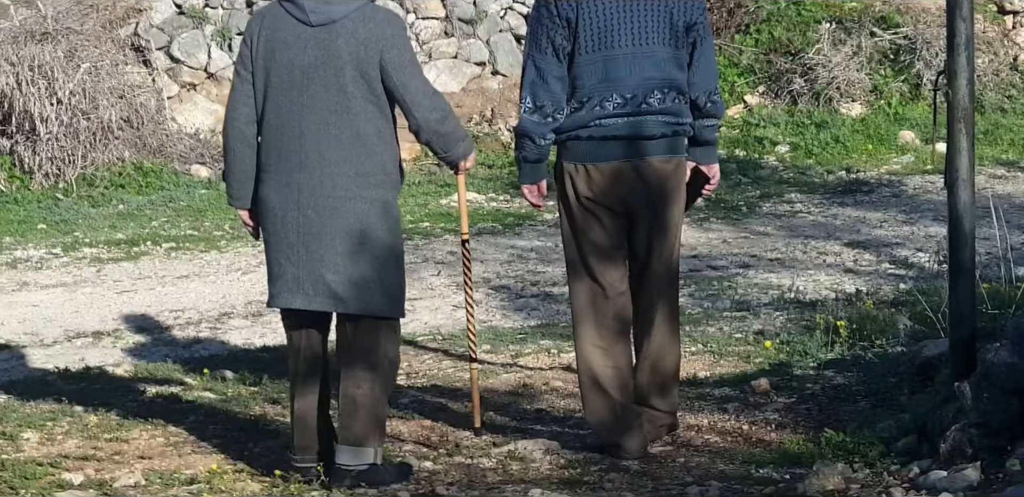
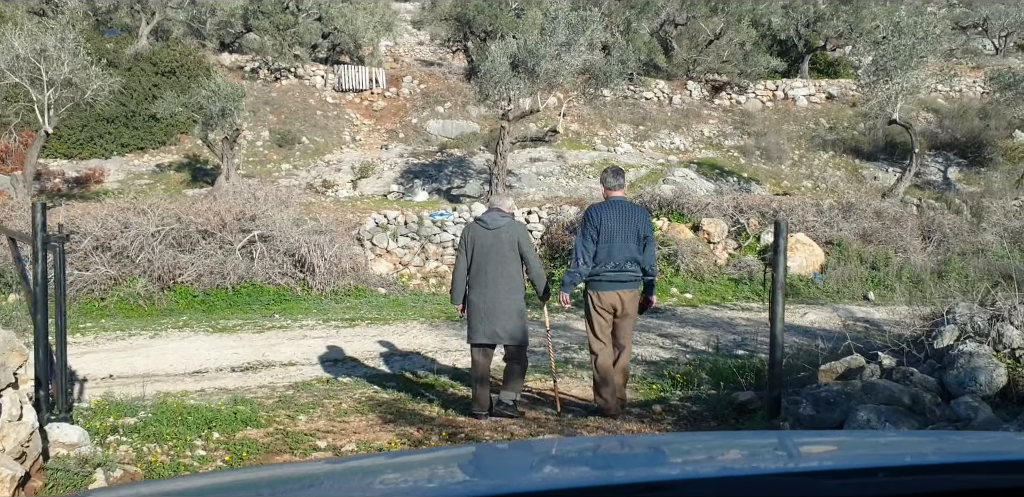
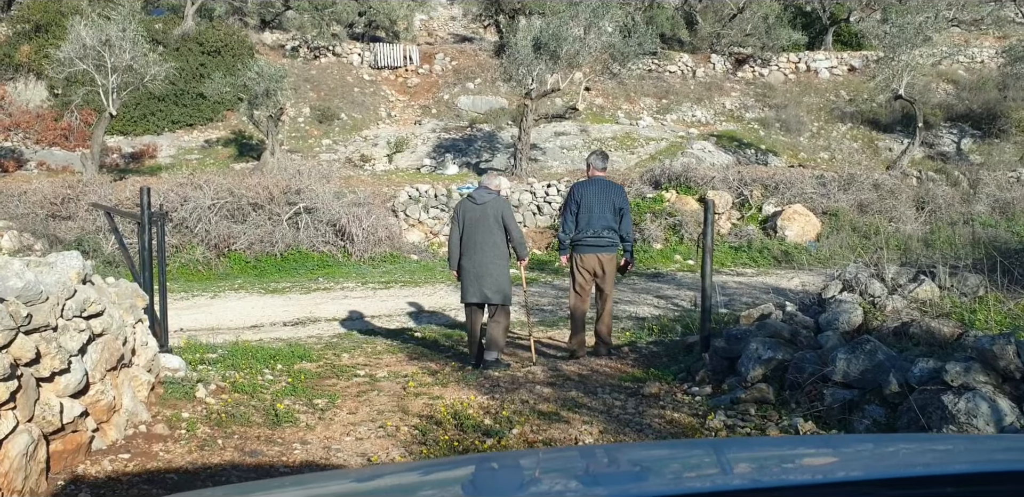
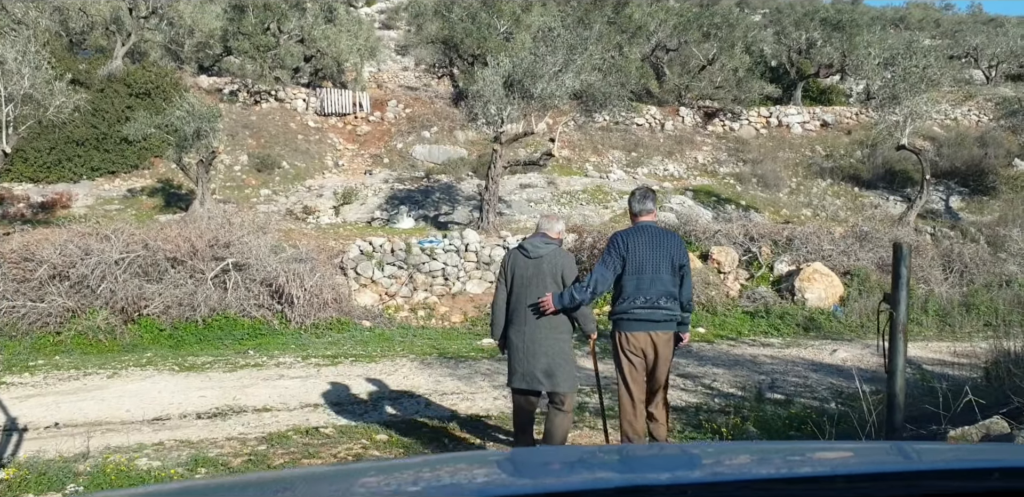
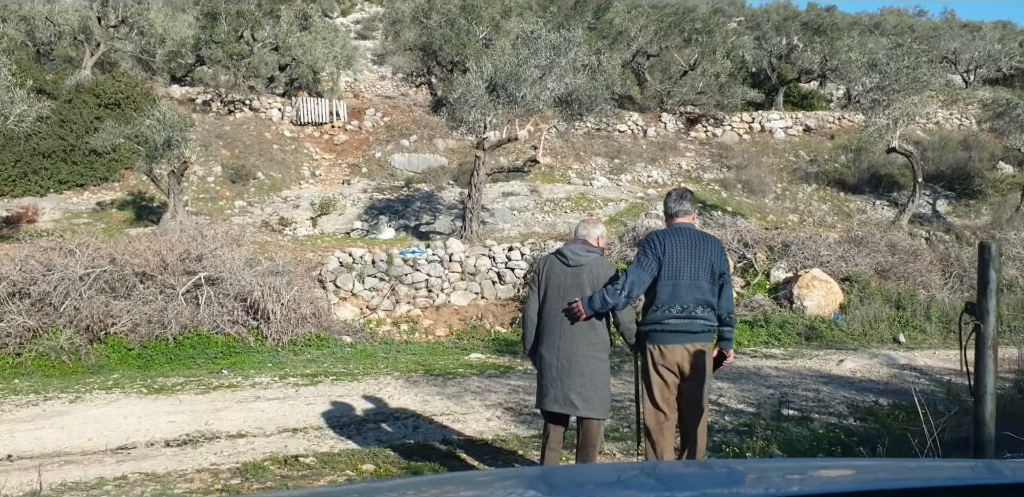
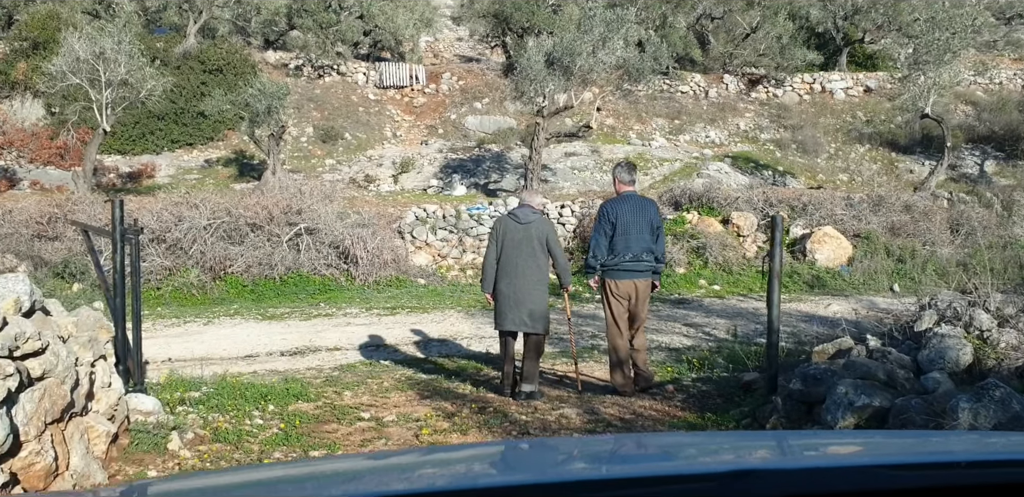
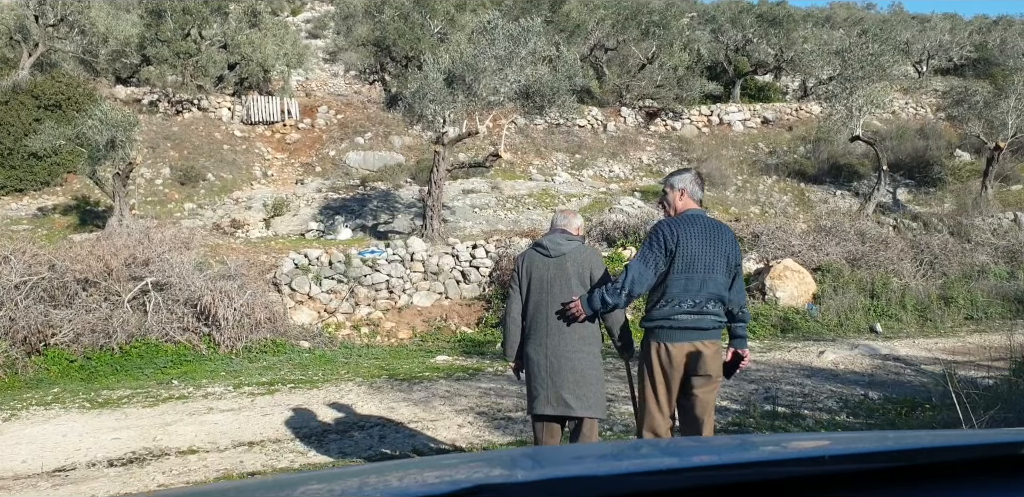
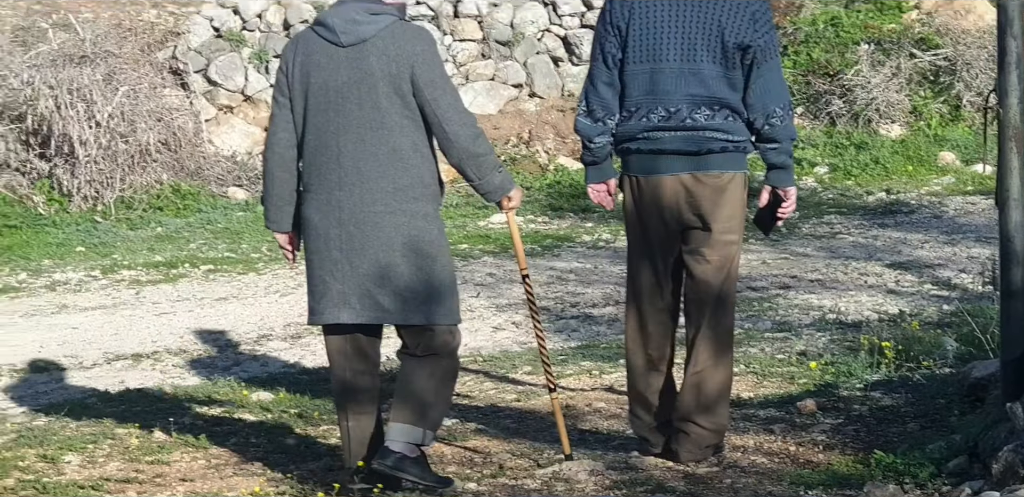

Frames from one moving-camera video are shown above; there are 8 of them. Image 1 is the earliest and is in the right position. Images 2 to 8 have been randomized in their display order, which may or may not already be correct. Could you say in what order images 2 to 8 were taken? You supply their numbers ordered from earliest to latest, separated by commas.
8, 3, 6, 2, 4, 5, 7
